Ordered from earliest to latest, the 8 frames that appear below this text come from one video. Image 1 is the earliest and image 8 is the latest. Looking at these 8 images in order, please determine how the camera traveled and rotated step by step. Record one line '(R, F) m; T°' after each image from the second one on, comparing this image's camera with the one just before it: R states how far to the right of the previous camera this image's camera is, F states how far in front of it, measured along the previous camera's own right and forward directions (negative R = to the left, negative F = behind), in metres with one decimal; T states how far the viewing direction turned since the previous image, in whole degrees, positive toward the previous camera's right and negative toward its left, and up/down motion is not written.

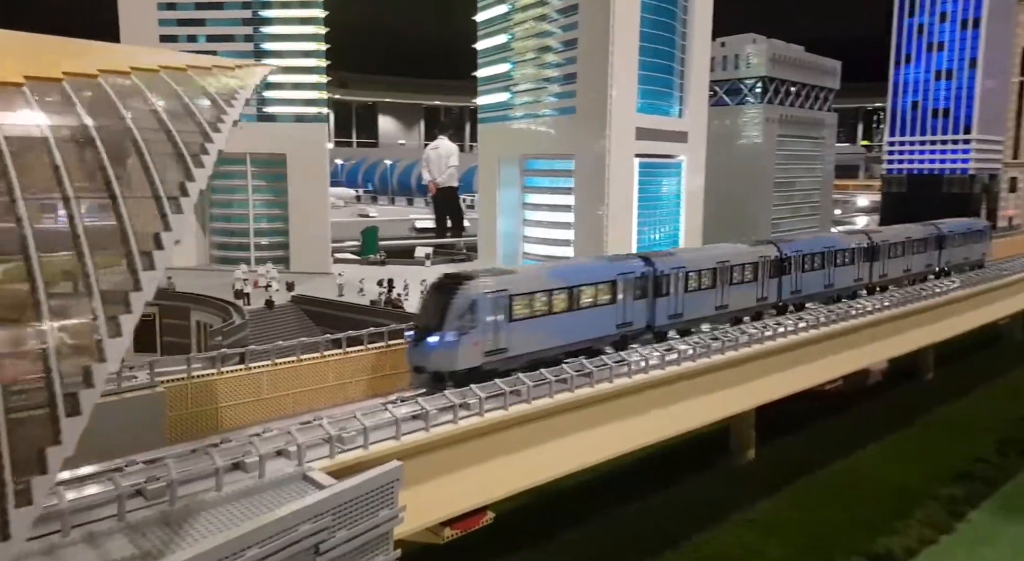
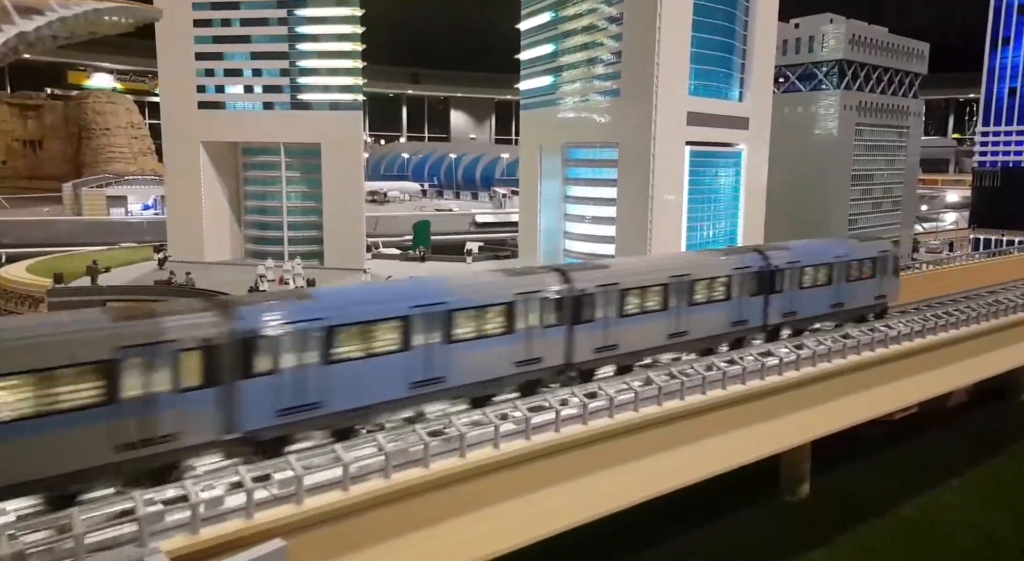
(+1.0, +2.1) m; -5°
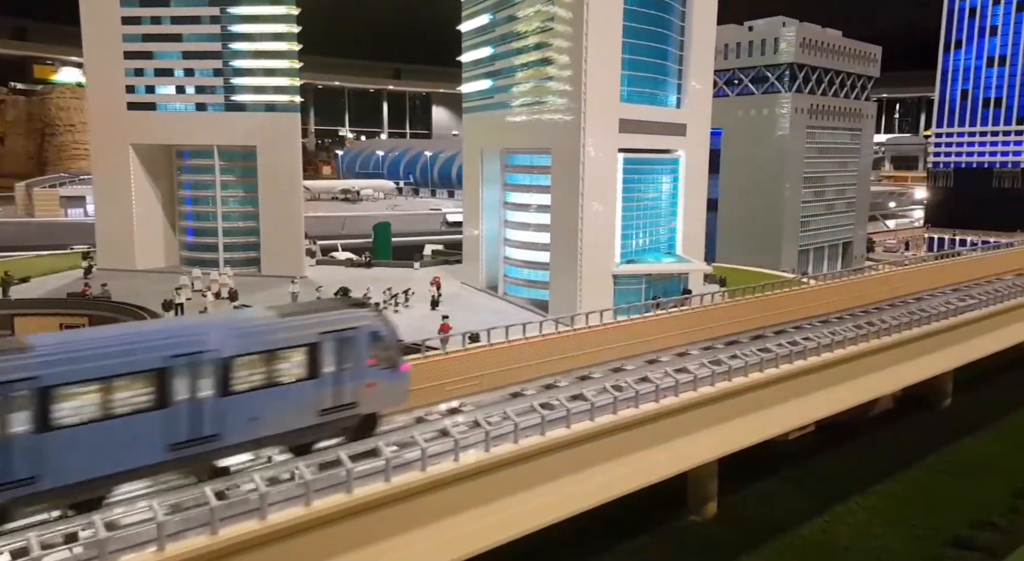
(+1.3, +0.4) m; +2°
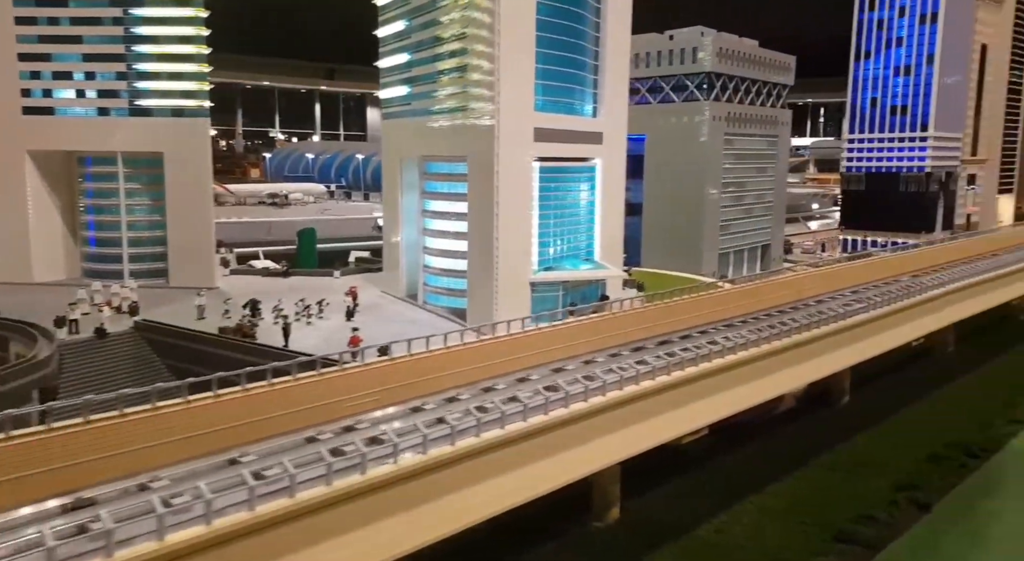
(+0.6, +0.1) m; +5°
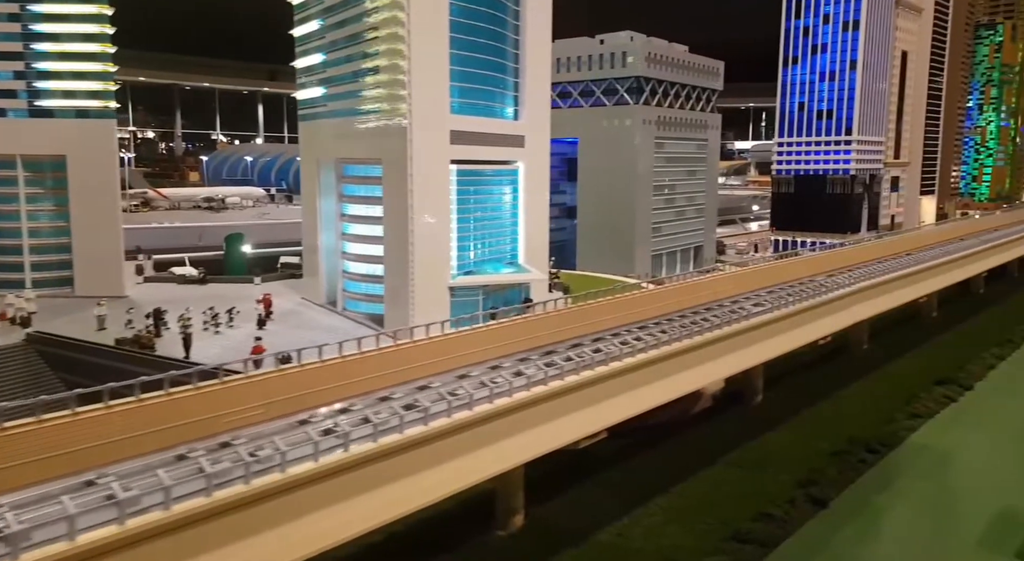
(+1.0, +0.3) m; +4°
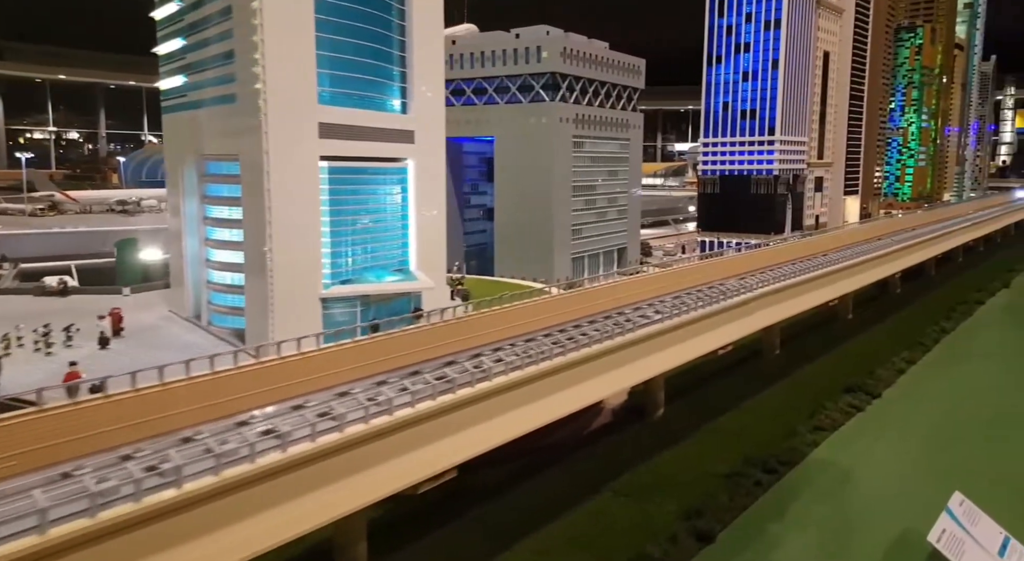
(+1.8, +1.9) m; +4°
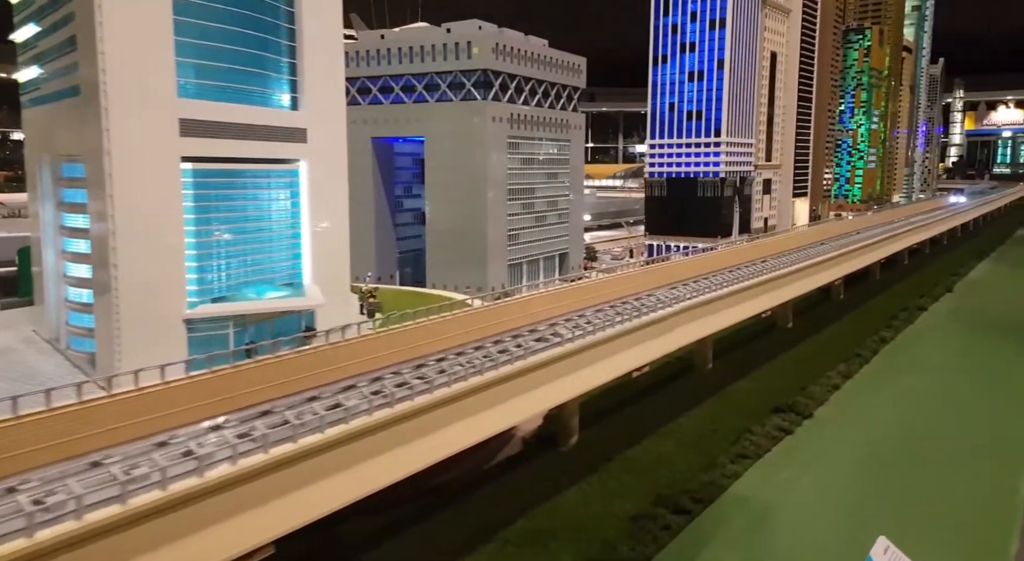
(+1.7, +2.1) m; +3°
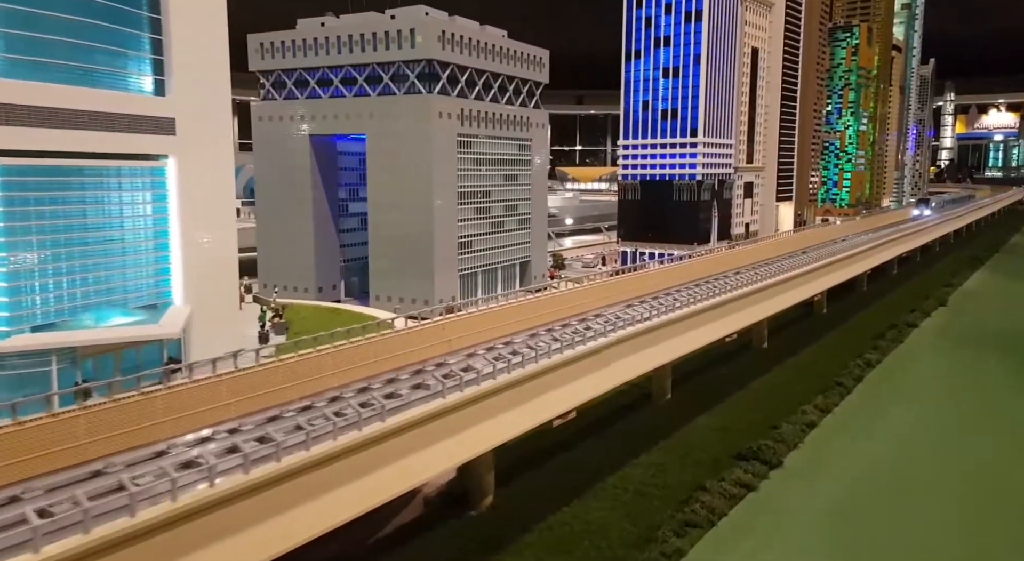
(+1.9, +3.5) m; +1°
